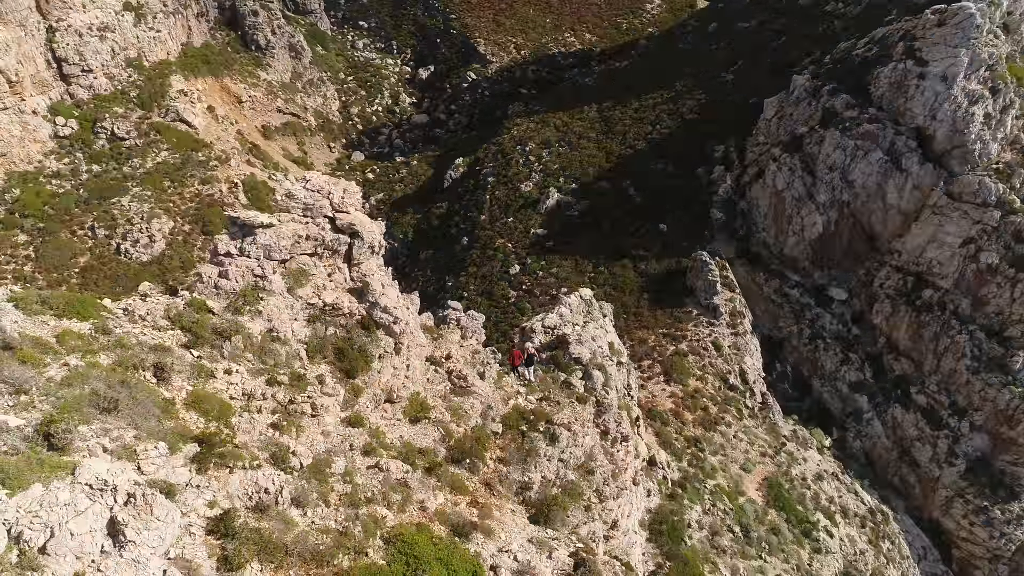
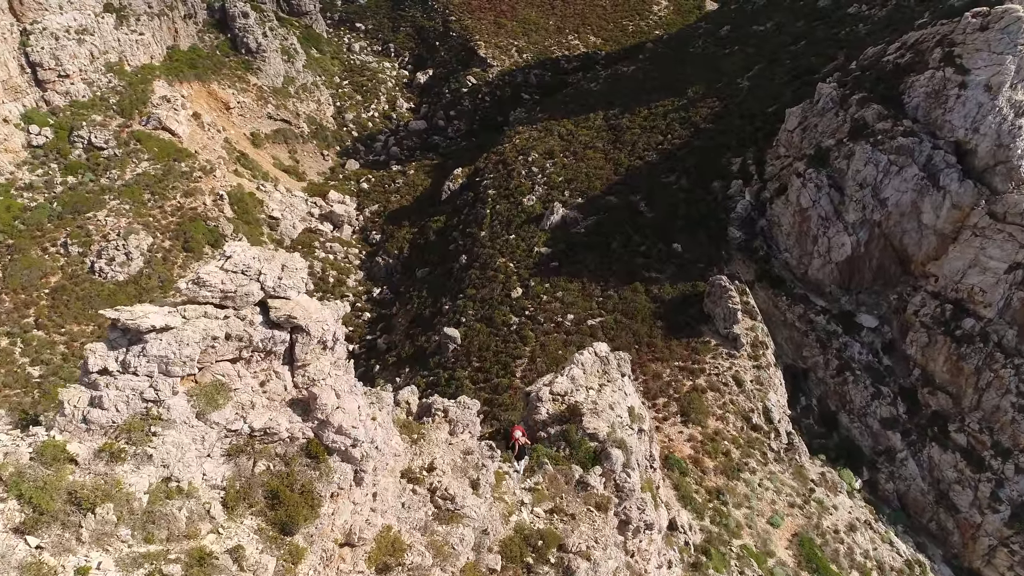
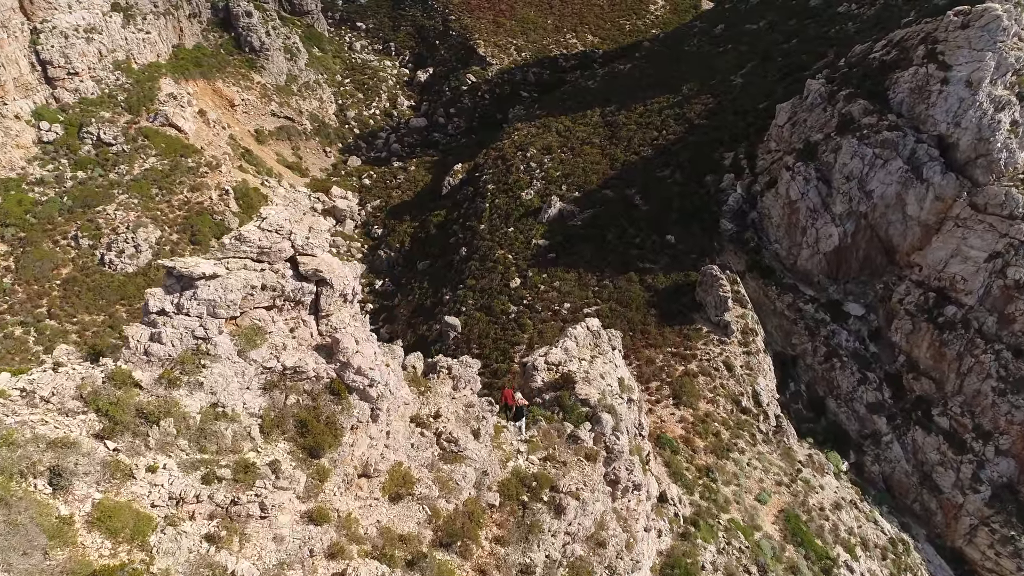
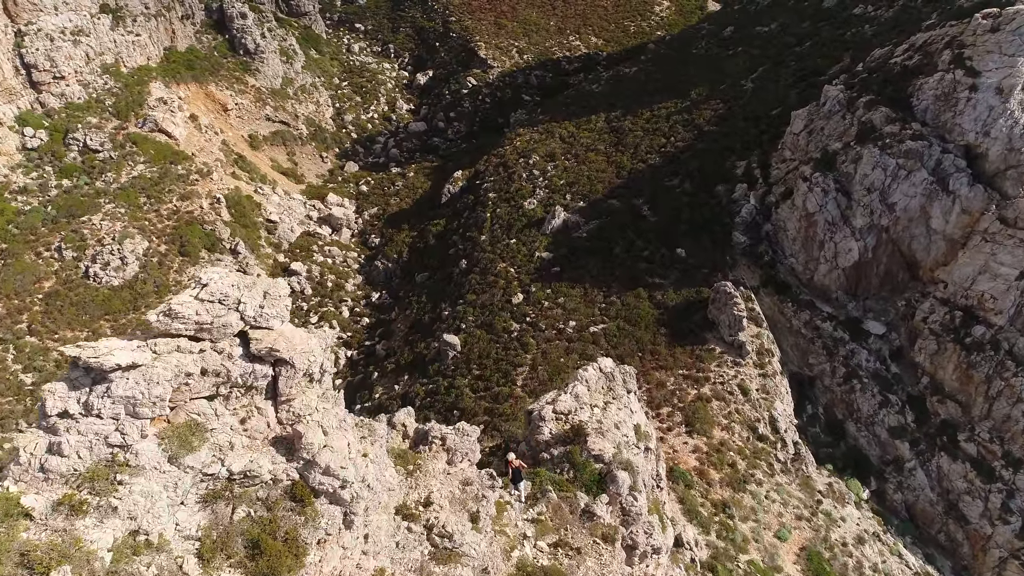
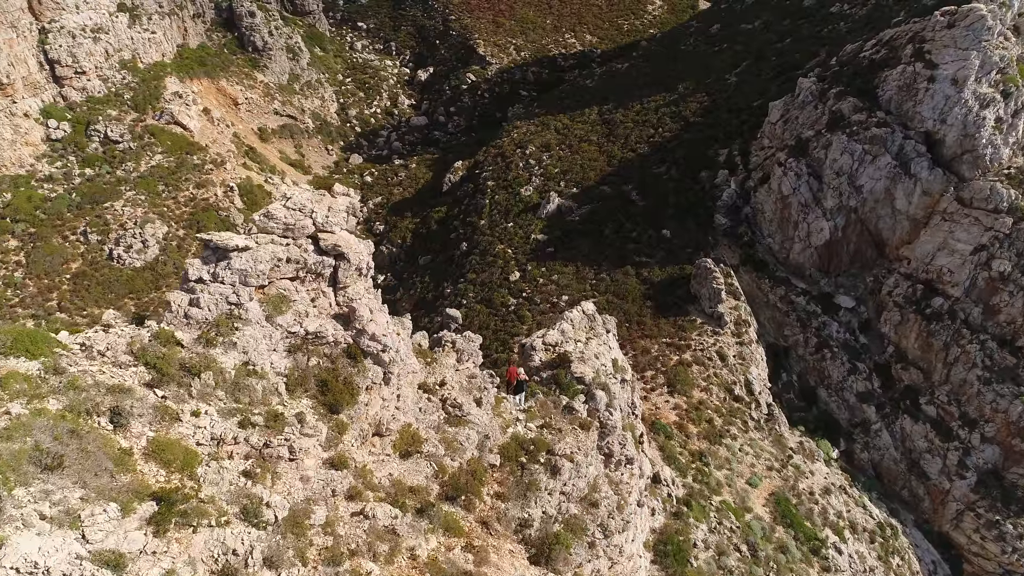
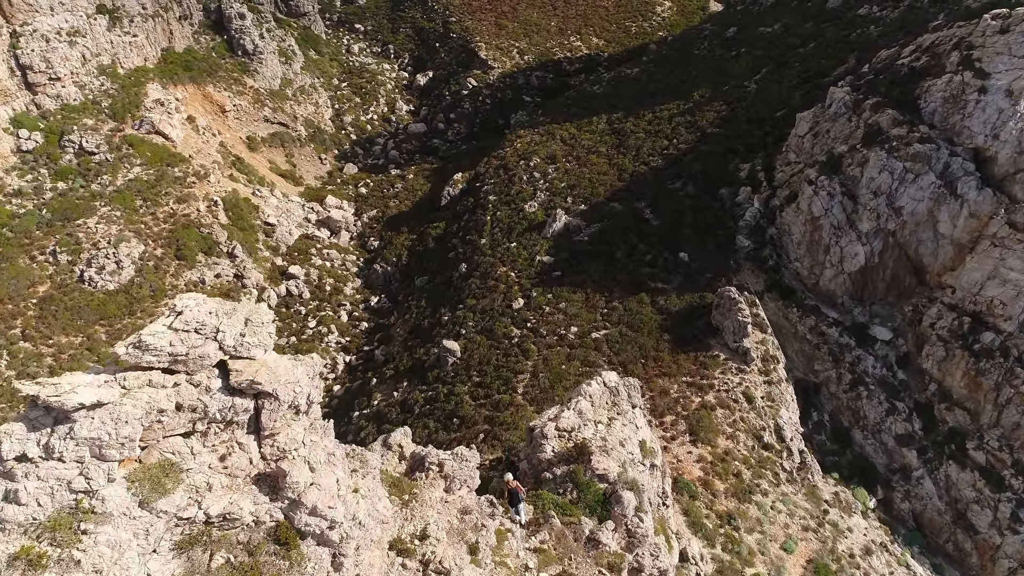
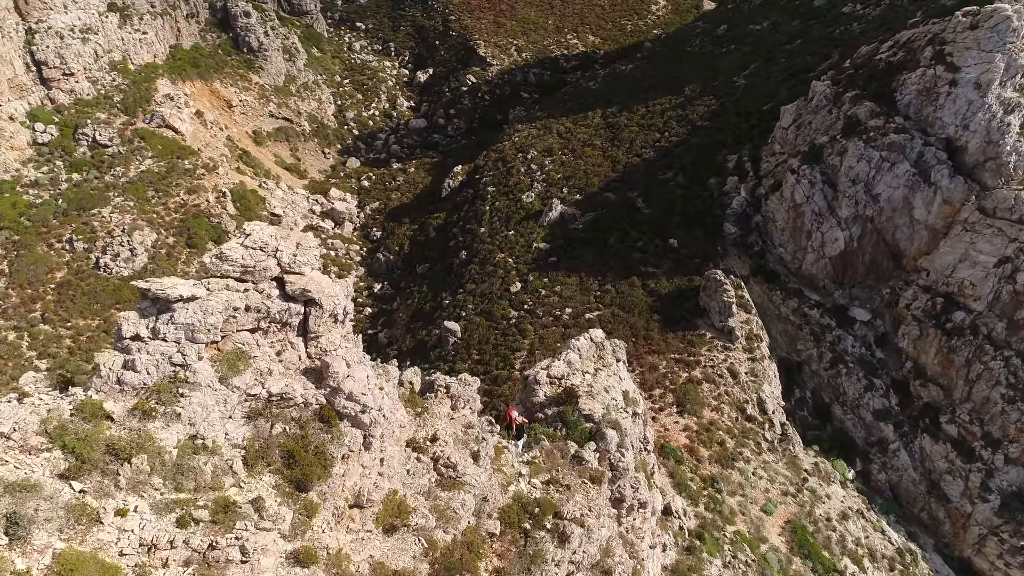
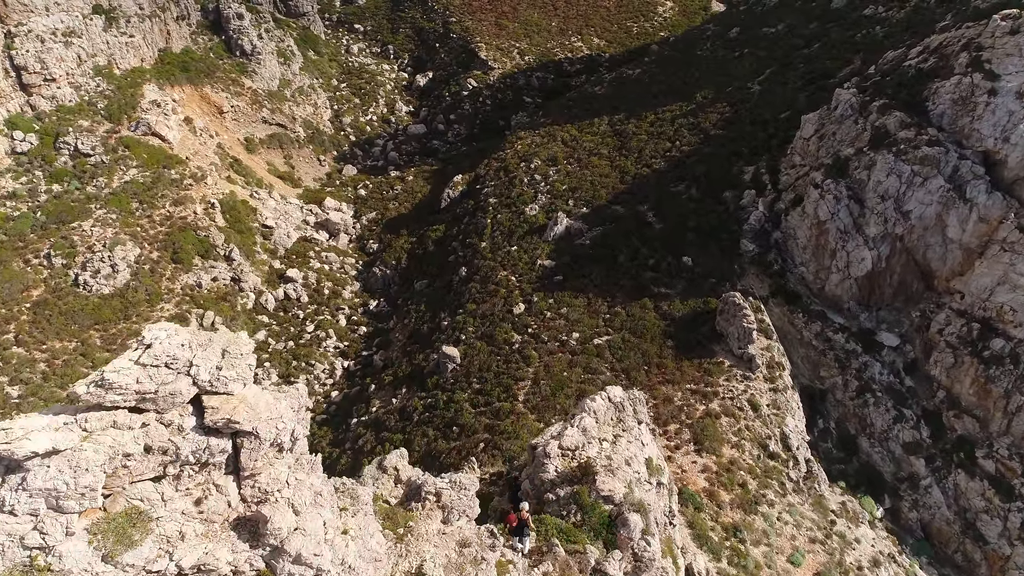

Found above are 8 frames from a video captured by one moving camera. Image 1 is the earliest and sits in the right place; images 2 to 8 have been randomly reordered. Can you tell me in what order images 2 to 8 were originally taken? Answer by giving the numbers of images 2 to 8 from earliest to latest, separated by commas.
5, 3, 7, 2, 4, 6, 8
